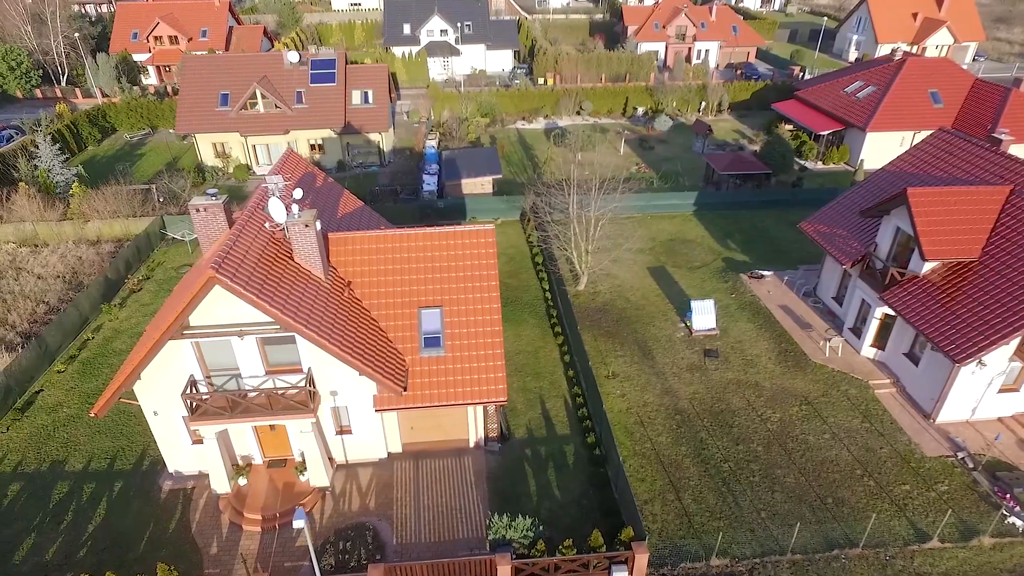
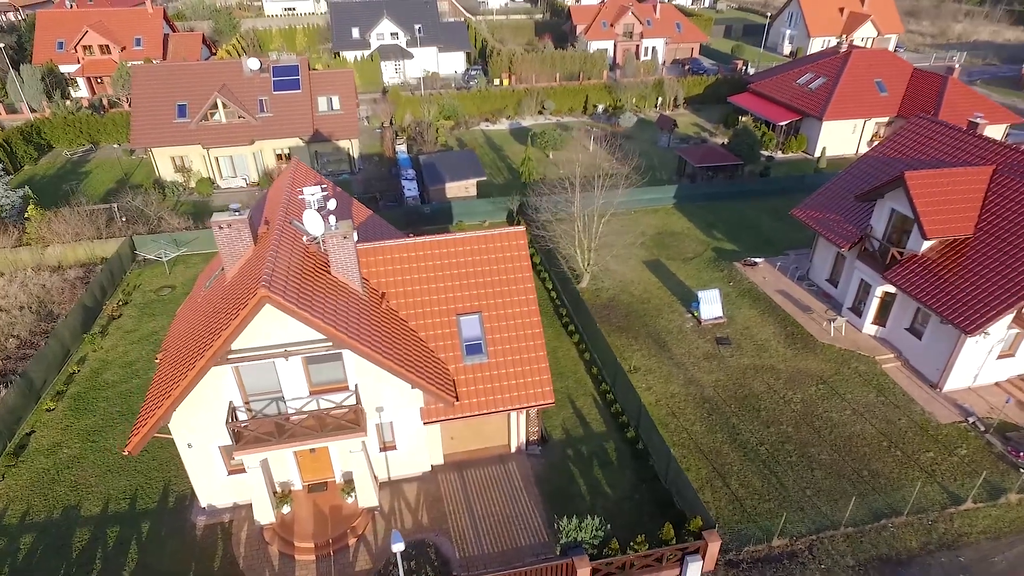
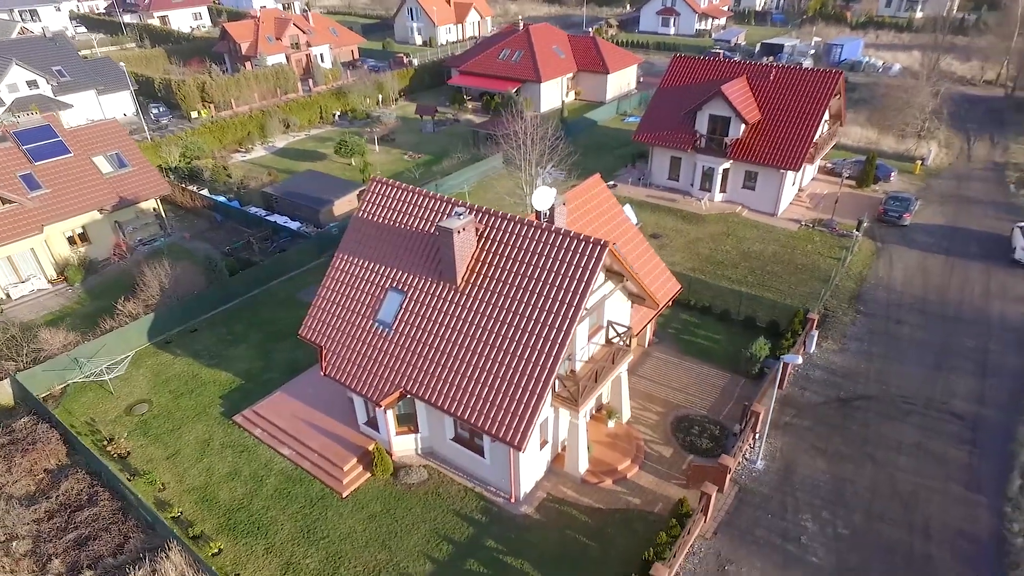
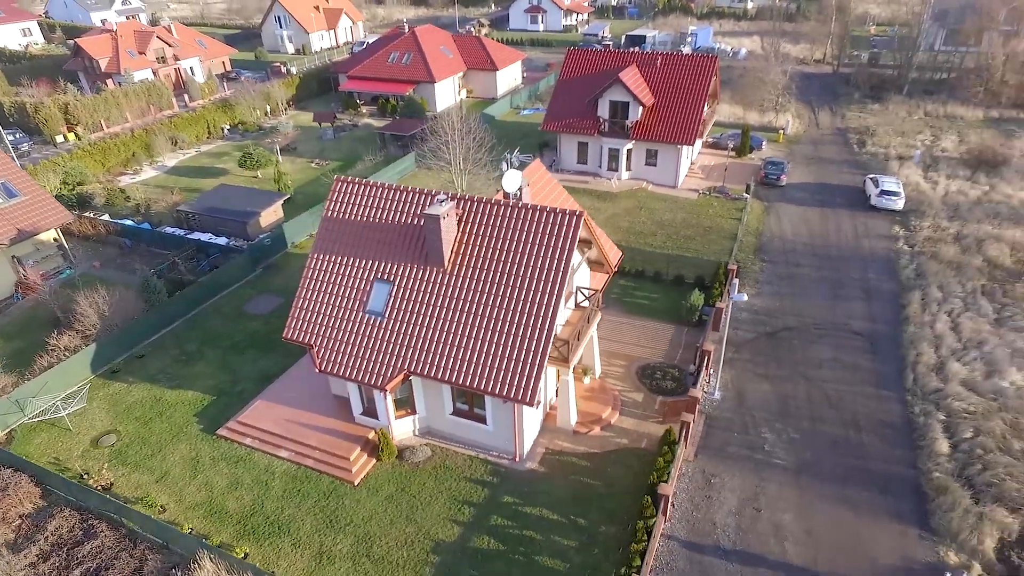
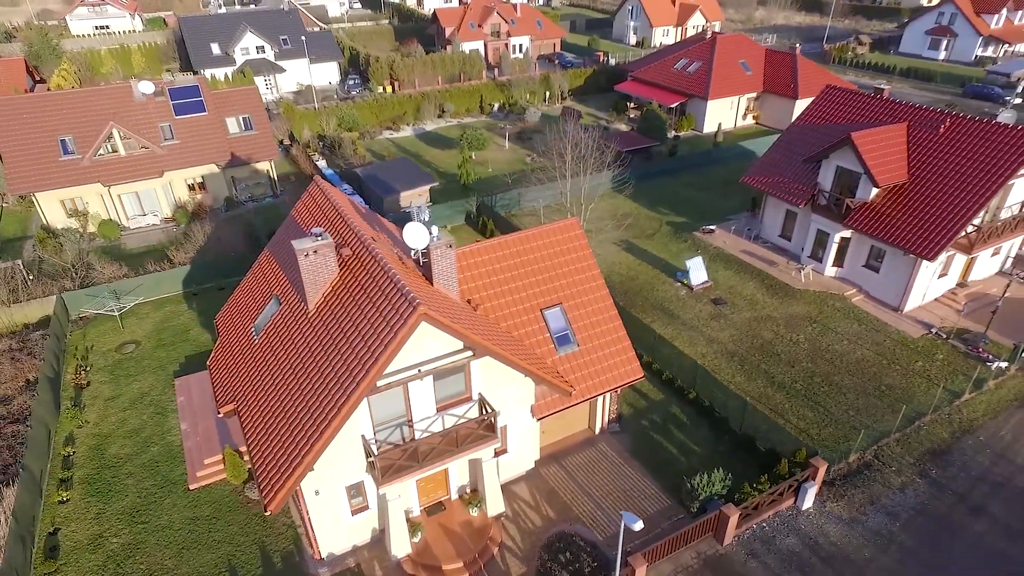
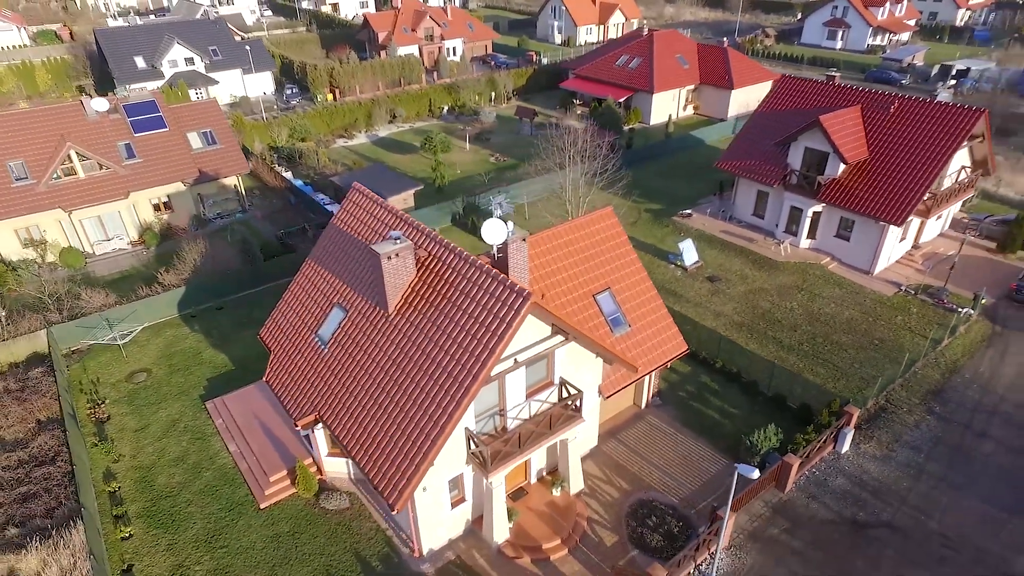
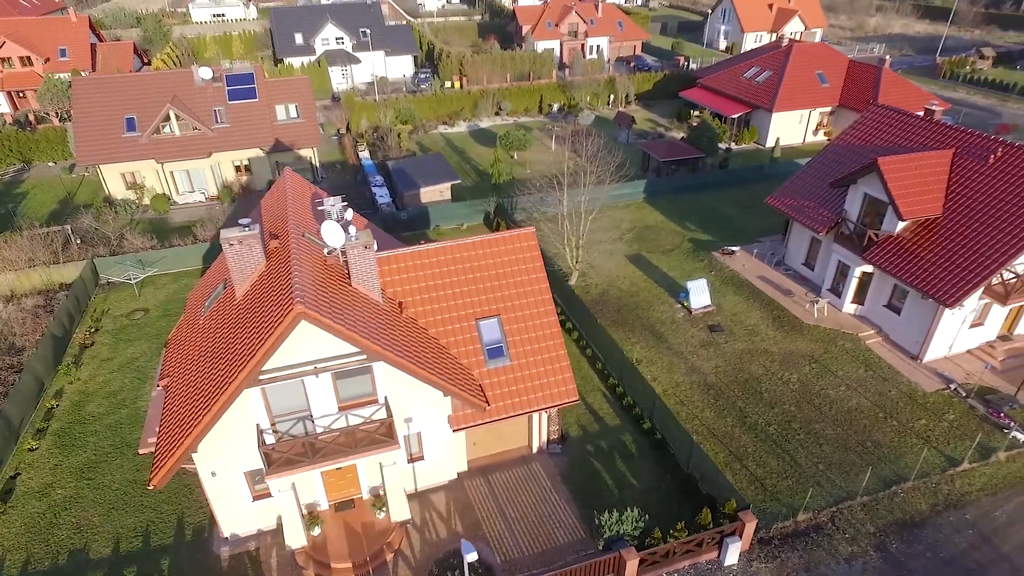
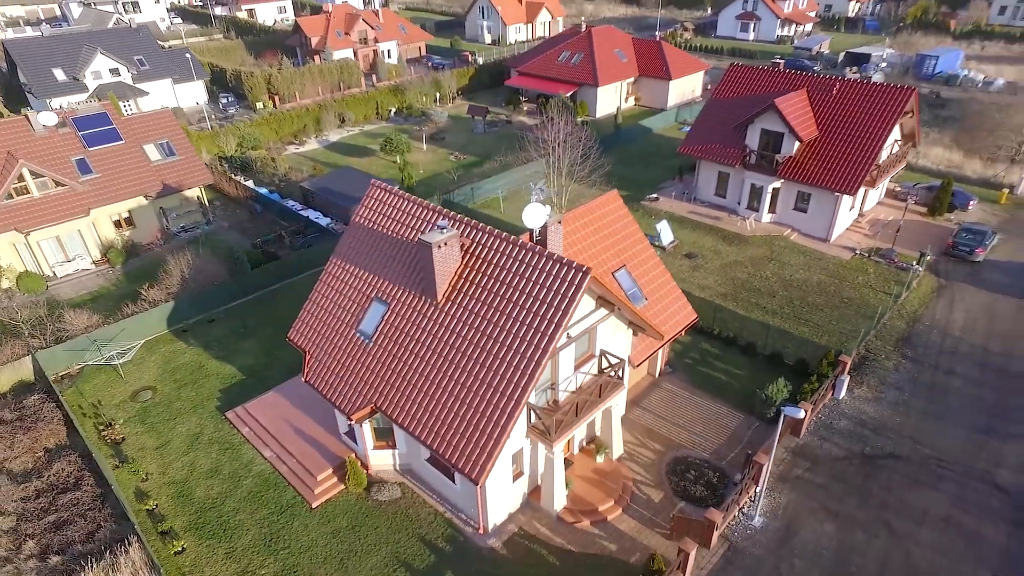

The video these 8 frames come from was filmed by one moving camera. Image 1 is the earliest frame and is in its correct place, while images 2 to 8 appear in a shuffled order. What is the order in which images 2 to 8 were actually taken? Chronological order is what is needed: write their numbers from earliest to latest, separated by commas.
2, 7, 5, 6, 8, 3, 4
